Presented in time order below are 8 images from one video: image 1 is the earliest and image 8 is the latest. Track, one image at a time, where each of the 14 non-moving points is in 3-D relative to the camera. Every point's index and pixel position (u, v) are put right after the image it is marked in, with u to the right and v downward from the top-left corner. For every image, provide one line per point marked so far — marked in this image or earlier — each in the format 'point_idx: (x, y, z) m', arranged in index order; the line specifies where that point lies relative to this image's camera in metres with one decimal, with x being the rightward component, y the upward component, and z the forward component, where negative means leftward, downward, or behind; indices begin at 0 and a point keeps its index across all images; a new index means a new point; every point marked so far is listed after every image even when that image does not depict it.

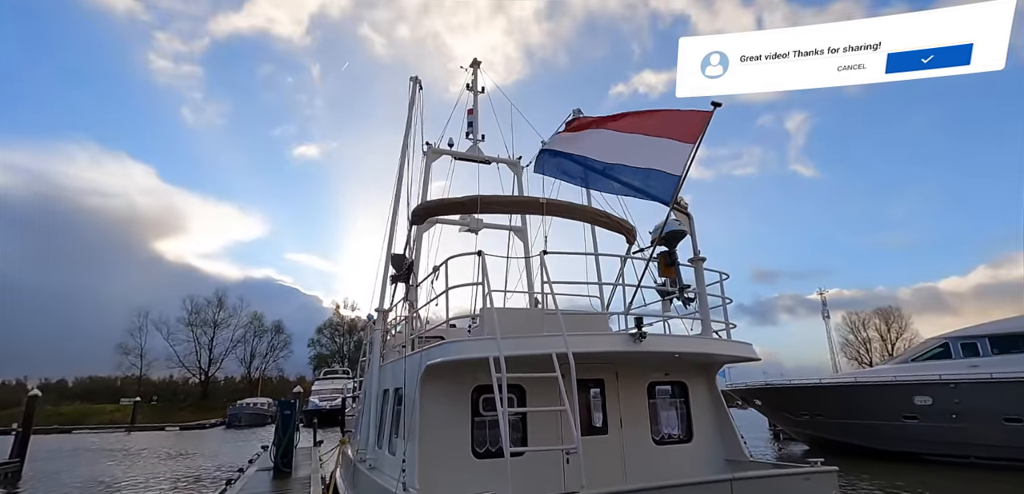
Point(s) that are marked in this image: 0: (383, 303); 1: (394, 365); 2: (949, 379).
0: (-2.0, -0.9, +7.6) m
1: (-1.5, -1.5, +6.0) m
2: (+13.5, -4.1, +14.6) m
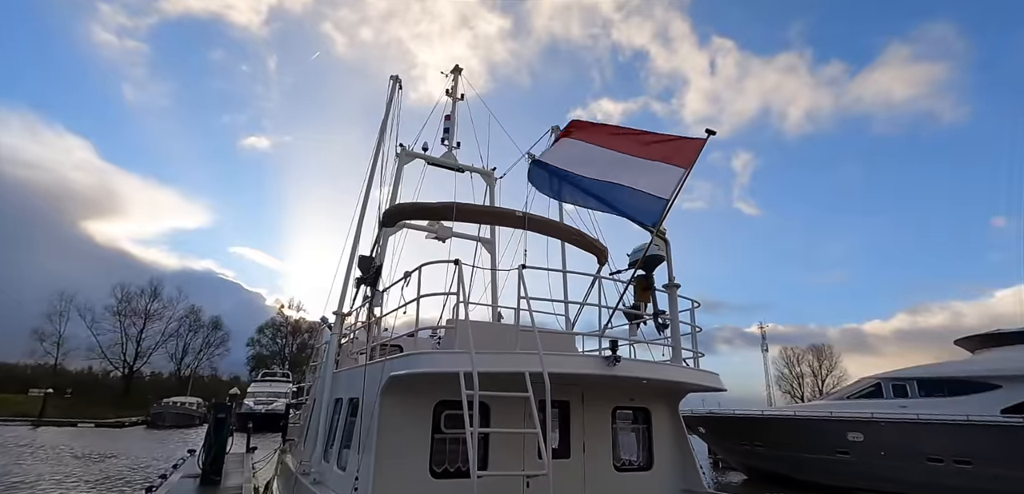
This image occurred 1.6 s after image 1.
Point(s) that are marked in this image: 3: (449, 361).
0: (-2.6, -0.9, +7.2) m
1: (-1.9, -1.5, +5.6) m
2: (+12.0, -5.6, +15.4) m
3: (-0.5, -1.0, +4.0) m
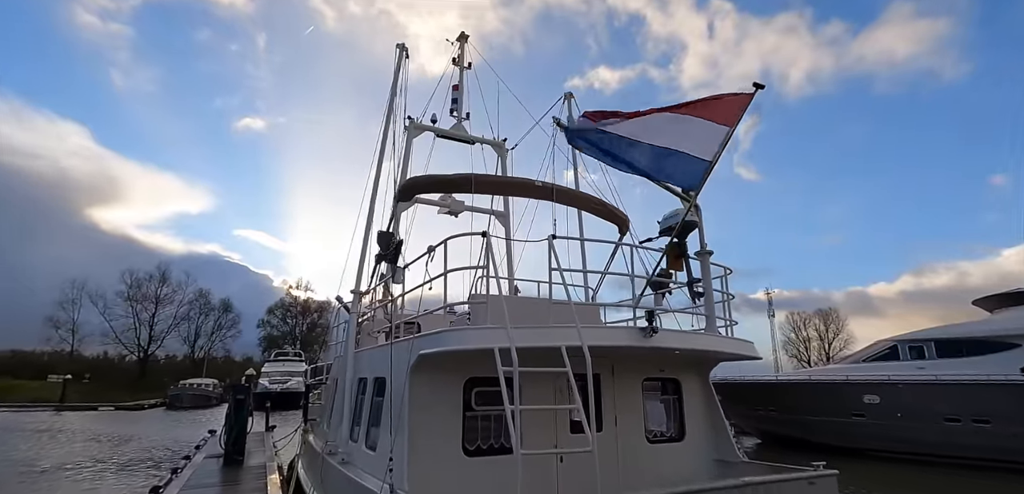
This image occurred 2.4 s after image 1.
0: (-2.2, -0.5, +7.0) m
1: (-1.6, -1.2, +5.5) m
2: (+12.5, -4.3, +15.4) m
3: (-0.2, -0.7, +3.9) m
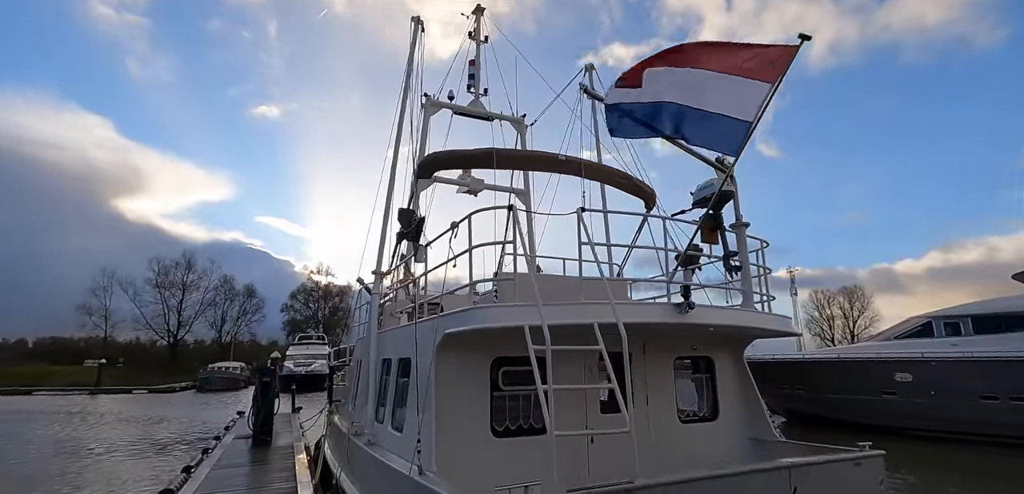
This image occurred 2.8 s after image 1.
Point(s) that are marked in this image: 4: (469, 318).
0: (-1.9, -0.3, +6.9) m
1: (-1.3, -1.0, +5.4) m
2: (+13.2, -3.5, +14.9) m
3: (0.0, -0.5, +3.7) m
4: (-0.3, -0.6, +3.9) m
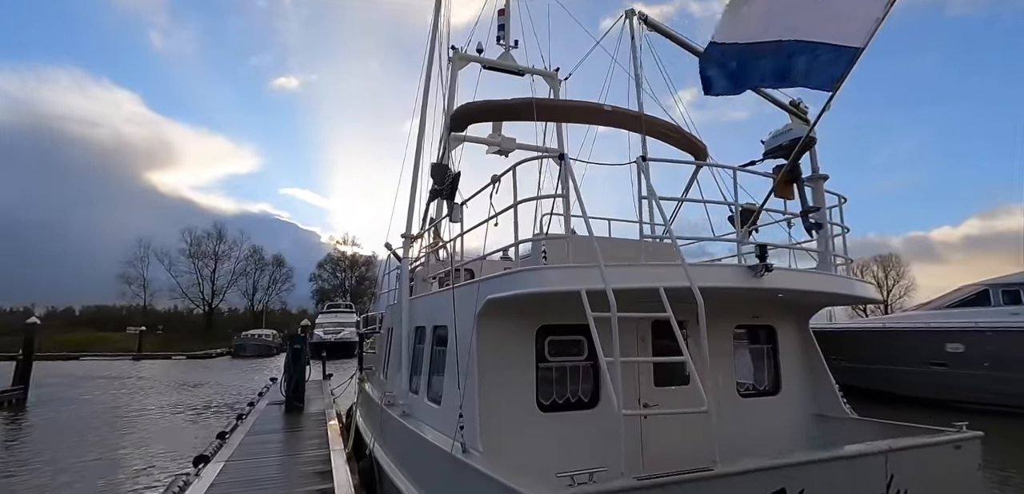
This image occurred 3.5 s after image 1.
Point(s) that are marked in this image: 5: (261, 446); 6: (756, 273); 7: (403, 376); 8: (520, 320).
0: (-1.4, +0.3, +6.5) m
1: (-0.9, -0.5, +5.0) m
2: (+14.0, -2.4, +14.0) m
3: (+0.4, -0.2, +3.2) m
4: (0.0, -0.3, +3.4) m
5: (-4.1, -3.3, +7.7) m
6: (+1.9, -0.2, +3.7) m
7: (-1.3, -1.5, +5.5) m
8: (+0.1, -0.6, +3.9) m
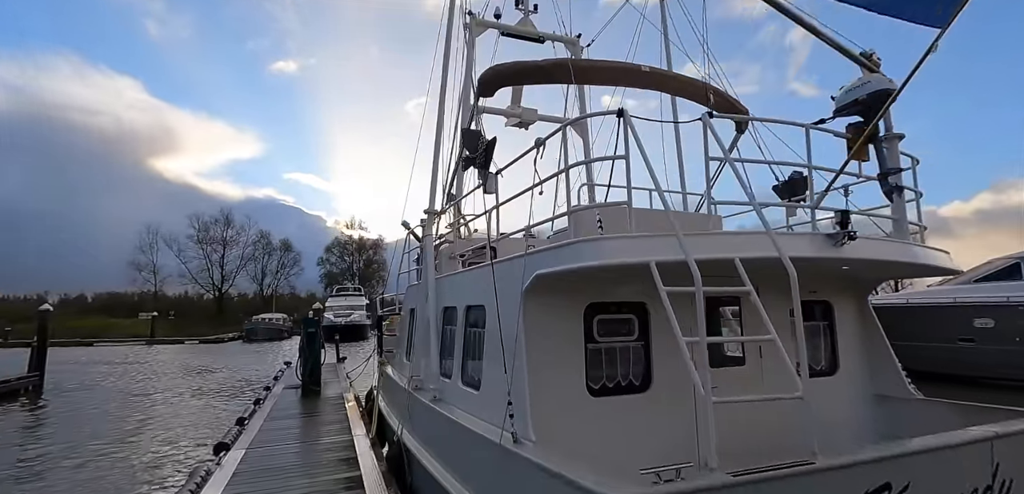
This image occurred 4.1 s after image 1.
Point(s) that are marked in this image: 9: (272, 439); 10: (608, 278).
0: (-1.0, +0.6, +6.2) m
1: (-0.5, -0.3, +4.7) m
2: (+14.5, -1.6, +13.5) m
3: (+0.7, 0.0, +2.9) m
4: (+0.4, 0.0, +3.1) m
5: (-3.7, -3.0, +7.5) m
6: (+2.2, 0.0, +3.3) m
7: (-0.9, -1.2, +5.2) m
8: (+0.4, -0.4, +3.6) m
9: (-3.6, -2.9, +7.2) m
10: (+0.7, -0.2, +3.5) m
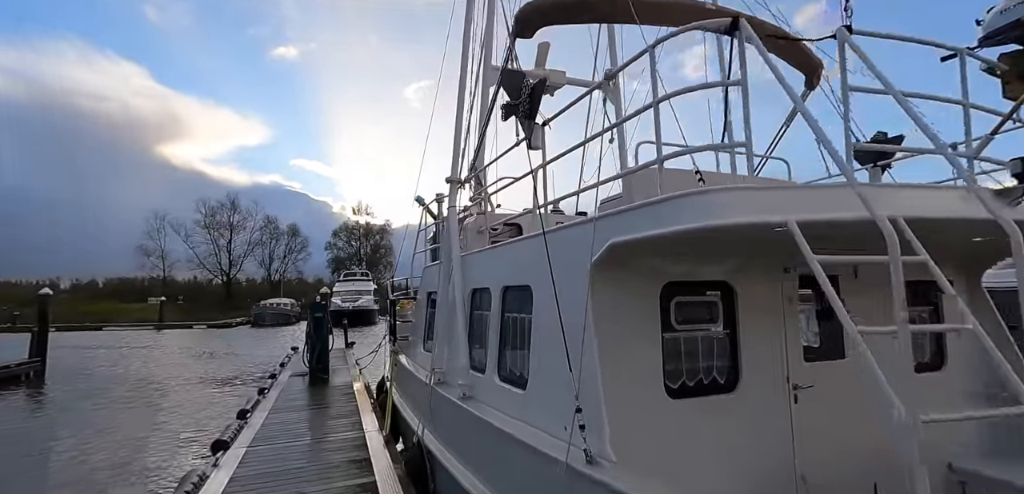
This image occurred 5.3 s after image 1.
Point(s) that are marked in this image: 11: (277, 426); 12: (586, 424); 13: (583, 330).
0: (-0.6, +0.9, +5.4) m
1: (-0.1, 0.0, +3.9) m
2: (+15.0, -1.0, +12.6) m
3: (+1.0, +0.2, +2.1) m
4: (+0.7, +0.2, +2.3) m
5: (-3.3, -2.6, +6.9) m
6: (+2.6, +0.3, +2.5) m
7: (-0.5, -1.0, +4.5) m
8: (+0.8, -0.2, +2.8) m
9: (-3.3, -2.6, +6.5) m
10: (+1.1, 0.0, +2.7) m
11: (-3.5, -2.6, +7.0) m
12: (+0.4, -1.0, +2.6) m
13: (+0.3, -0.5, +2.8) m
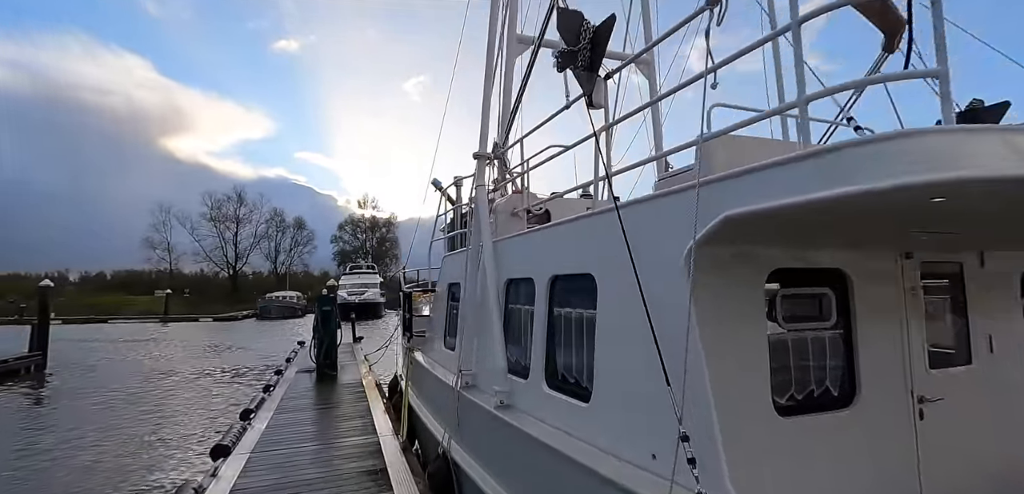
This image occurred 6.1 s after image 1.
0: (-0.3, +1.0, +4.7) m
1: (+0.2, +0.1, +3.3) m
2: (+15.4, -0.8, +11.8) m
3: (+1.3, +0.3, +1.5) m
4: (+1.0, +0.3, +1.6) m
5: (-2.9, -2.4, +6.3) m
6: (+2.9, +0.4, +1.8) m
7: (-0.2, -0.8, +3.9) m
8: (+1.1, 0.0, +2.2) m
9: (-2.9, -2.4, +6.0) m
10: (+1.4, +0.1, +2.1) m
11: (-3.1, -2.5, +6.5) m
12: (+0.7, -0.9, +2.0) m
13: (+0.7, -0.4, +2.2) m
